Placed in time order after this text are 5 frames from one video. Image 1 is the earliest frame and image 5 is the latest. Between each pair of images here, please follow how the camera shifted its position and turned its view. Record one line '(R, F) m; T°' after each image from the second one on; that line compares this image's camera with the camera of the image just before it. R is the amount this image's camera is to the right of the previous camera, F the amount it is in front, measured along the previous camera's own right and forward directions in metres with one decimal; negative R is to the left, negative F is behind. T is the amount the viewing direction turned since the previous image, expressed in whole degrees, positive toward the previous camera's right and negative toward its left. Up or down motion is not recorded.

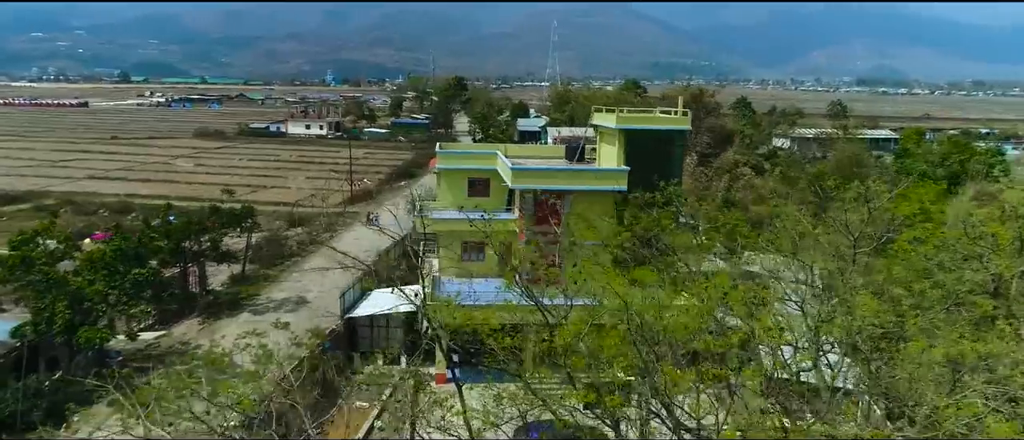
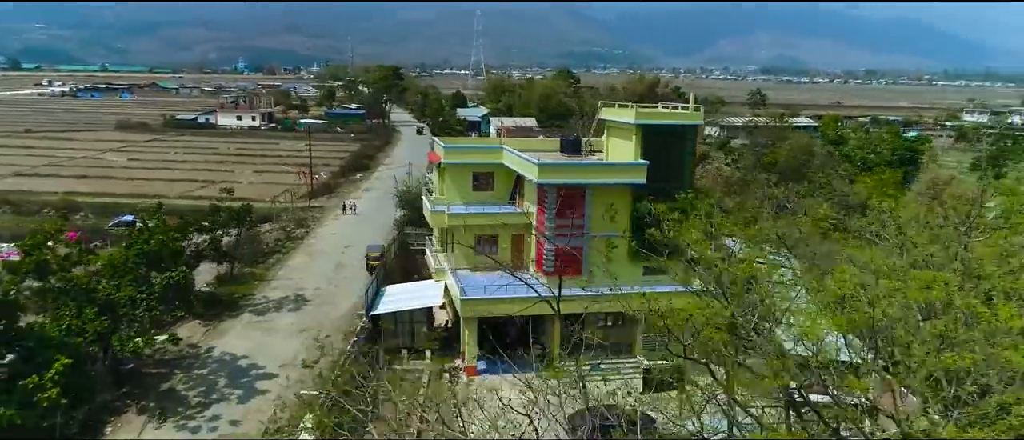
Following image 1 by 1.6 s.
(-2.7, -0.3) m; +7°
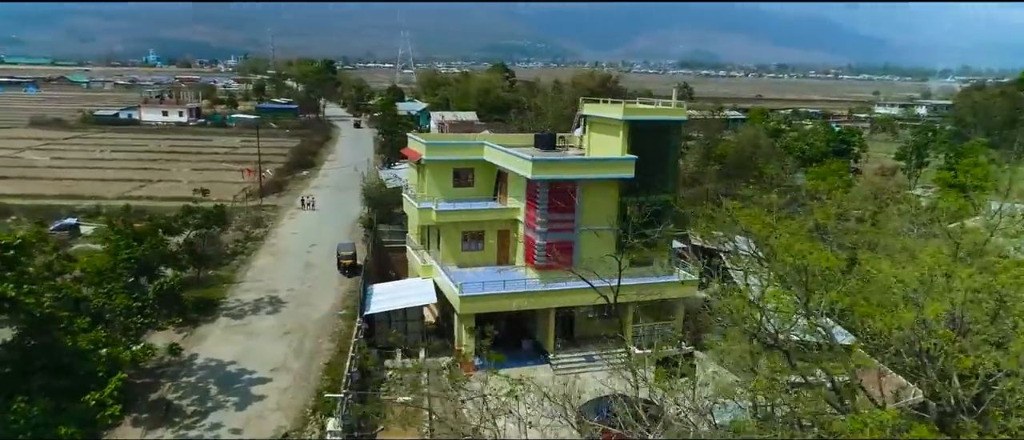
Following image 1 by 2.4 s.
(-1.7, 0.0) m; +6°
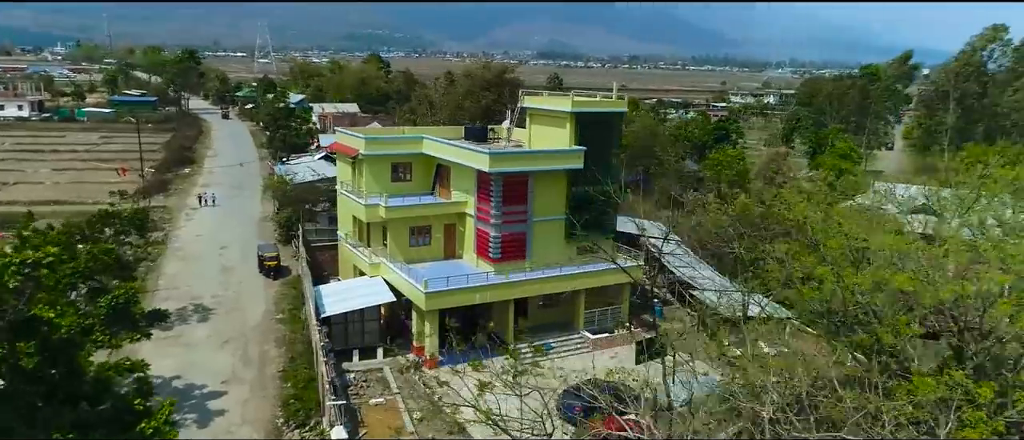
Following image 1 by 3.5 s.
(-2.4, +0.1) m; +11°
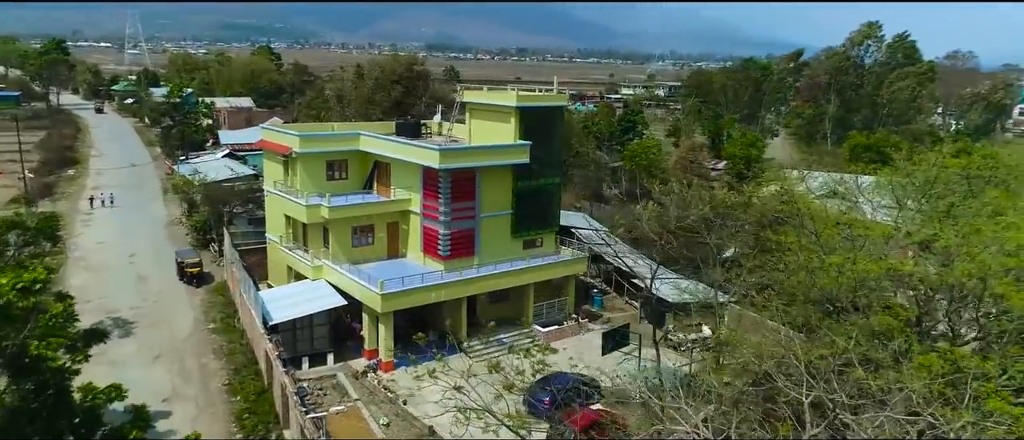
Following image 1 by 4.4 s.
(-1.5, +0.2) m; +9°
